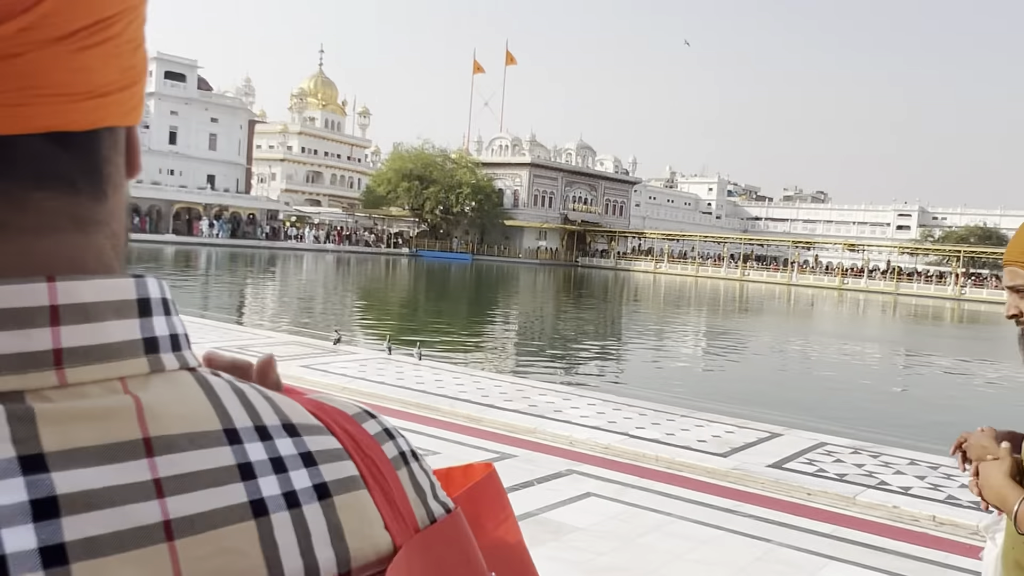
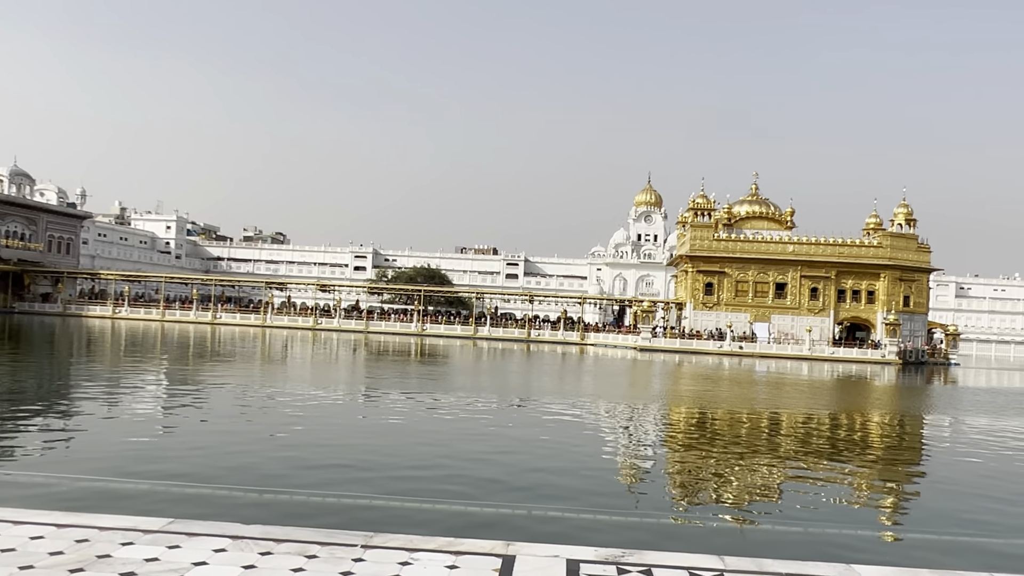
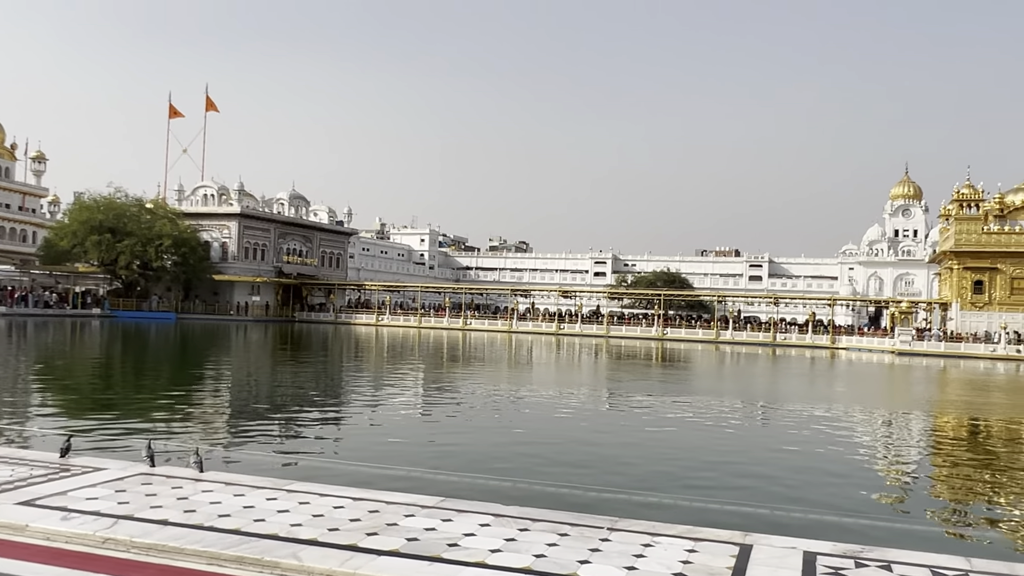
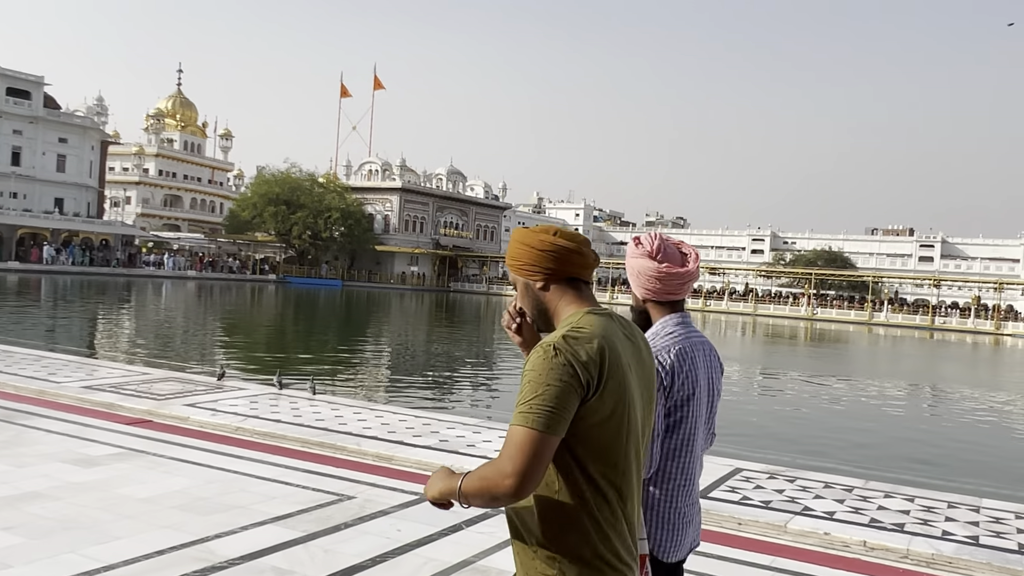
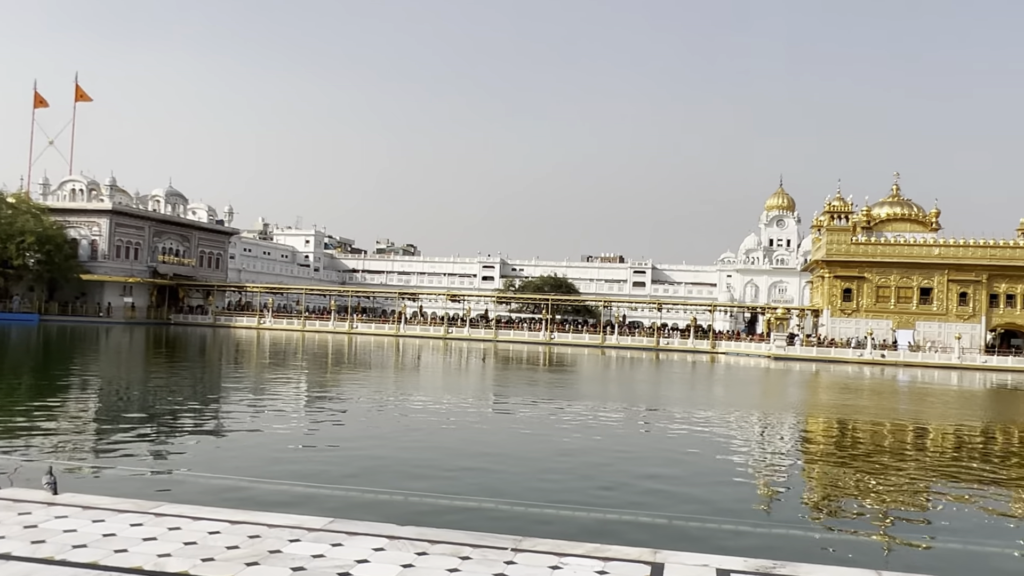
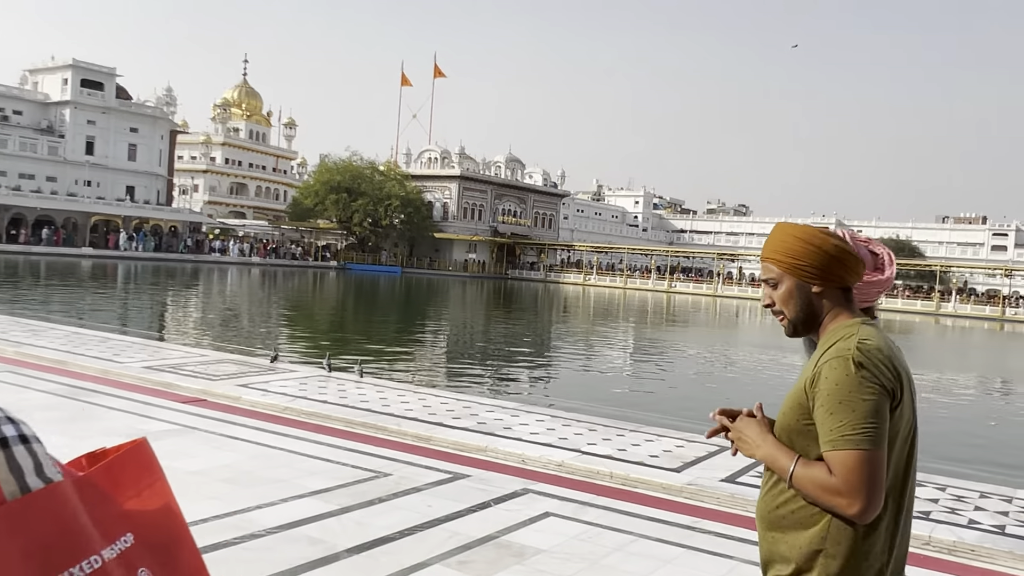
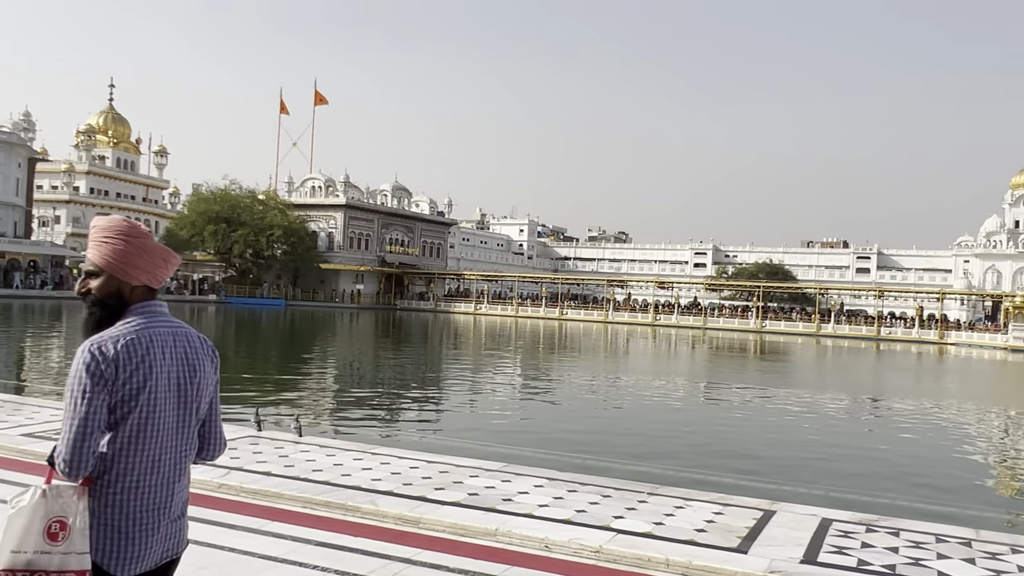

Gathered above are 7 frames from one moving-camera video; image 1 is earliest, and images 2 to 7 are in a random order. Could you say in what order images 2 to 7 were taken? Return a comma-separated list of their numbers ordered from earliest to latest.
6, 4, 7, 3, 5, 2
